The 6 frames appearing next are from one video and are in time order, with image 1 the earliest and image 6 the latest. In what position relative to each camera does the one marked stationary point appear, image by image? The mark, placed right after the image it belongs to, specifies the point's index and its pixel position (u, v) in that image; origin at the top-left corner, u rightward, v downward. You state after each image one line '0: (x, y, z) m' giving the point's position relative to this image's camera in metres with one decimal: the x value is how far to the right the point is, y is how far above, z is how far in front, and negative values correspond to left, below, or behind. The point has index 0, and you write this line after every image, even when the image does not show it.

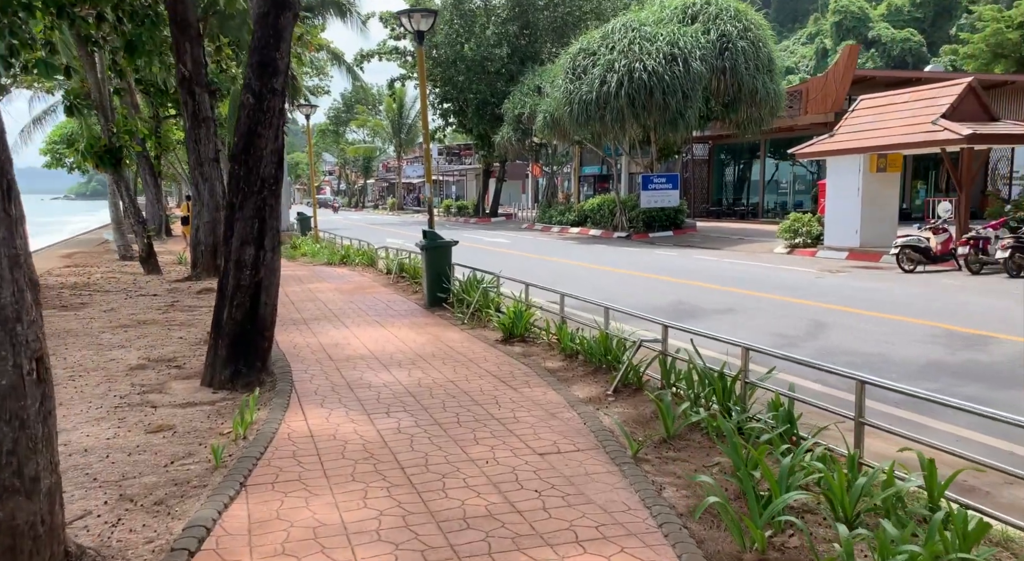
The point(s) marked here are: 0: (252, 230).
0: (-2.1, +0.4, +6.9) m
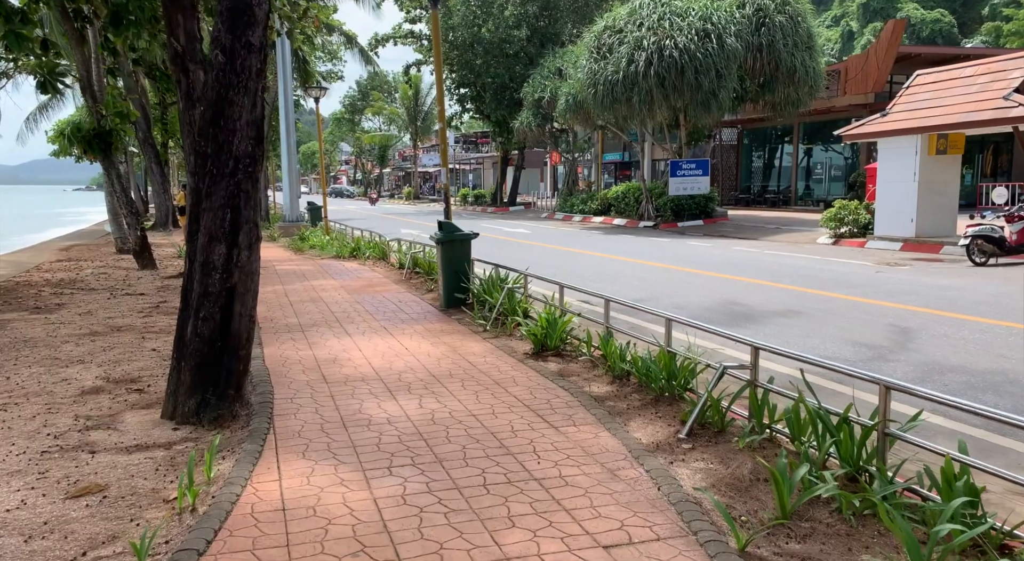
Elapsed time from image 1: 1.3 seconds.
0: (-1.8, +0.4, +5.5) m
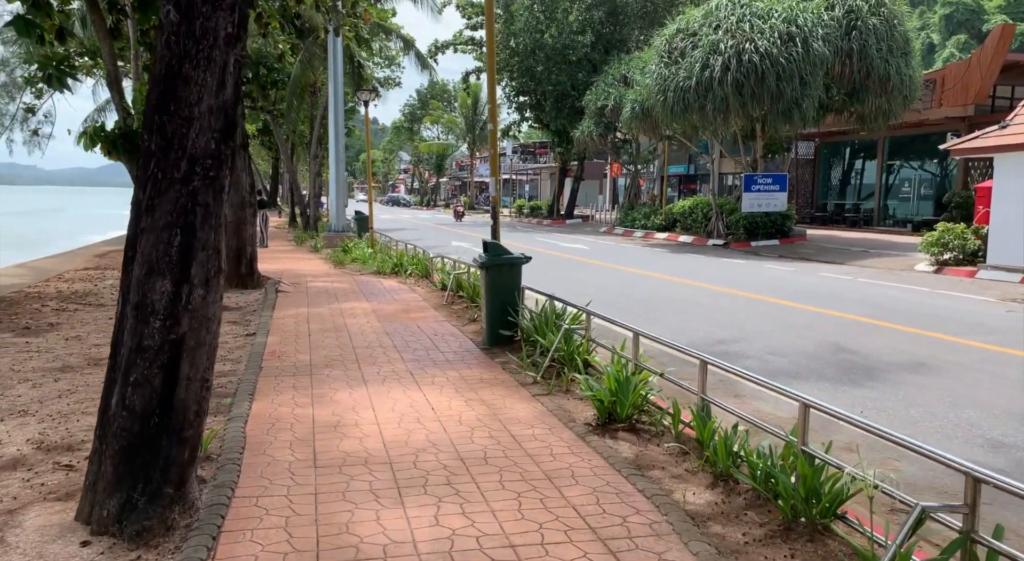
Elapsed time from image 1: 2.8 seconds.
0: (-1.6, +0.1, +3.9) m
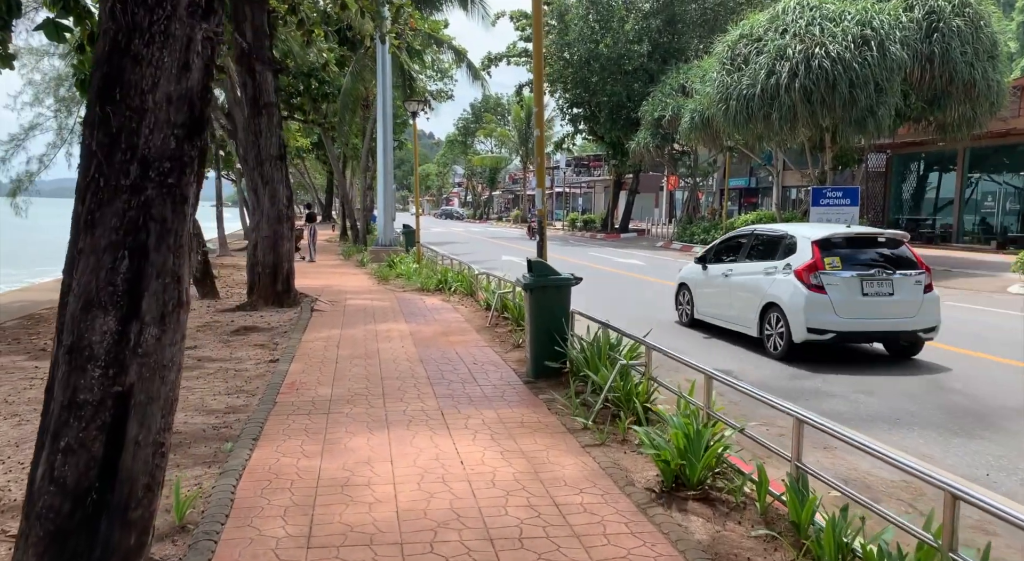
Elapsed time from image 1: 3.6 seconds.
0: (-1.4, 0.0, +3.0) m
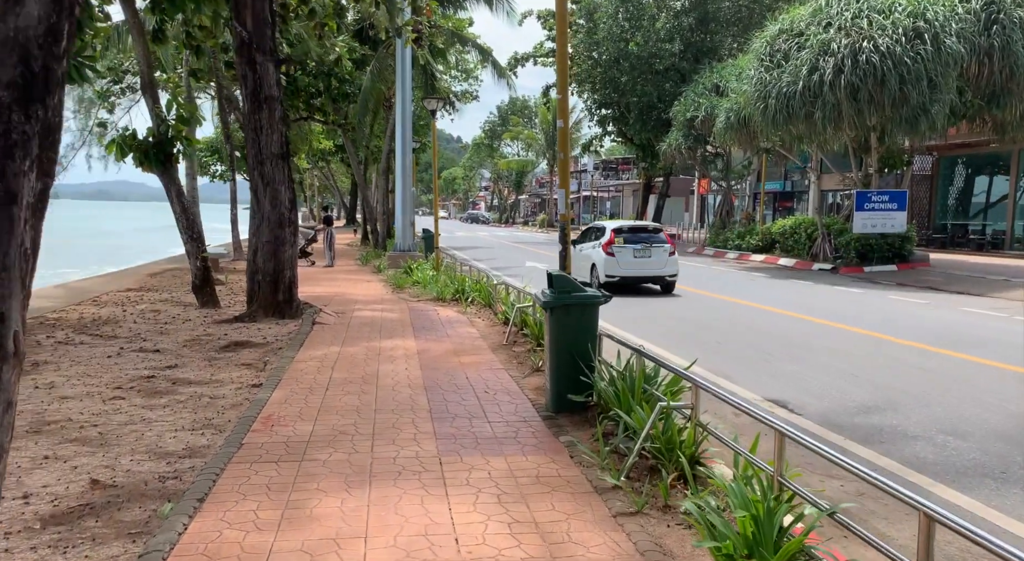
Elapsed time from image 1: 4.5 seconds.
0: (-1.4, -0.1, +1.9) m
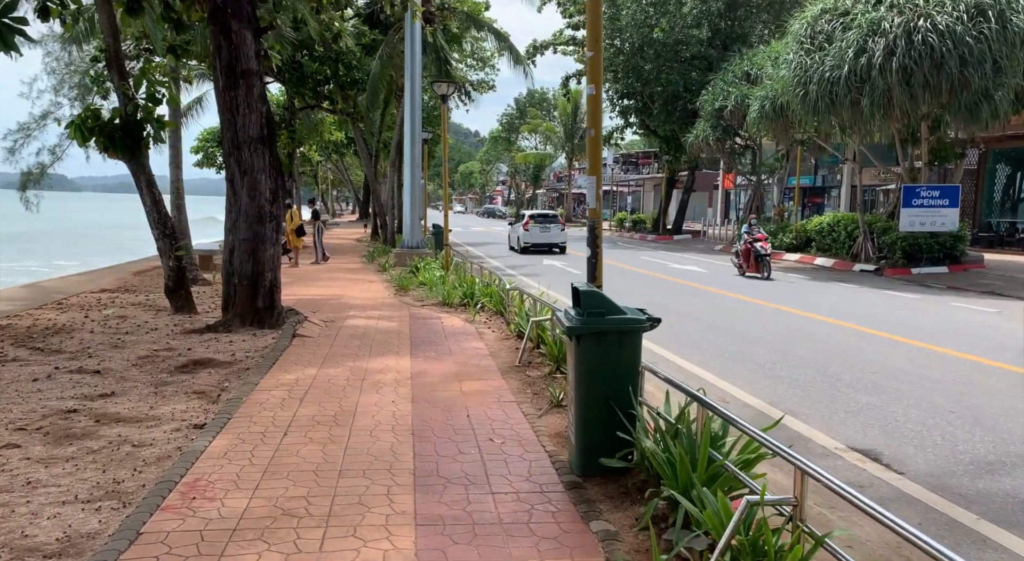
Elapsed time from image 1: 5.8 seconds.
0: (-1.4, -0.2, +0.4) m
